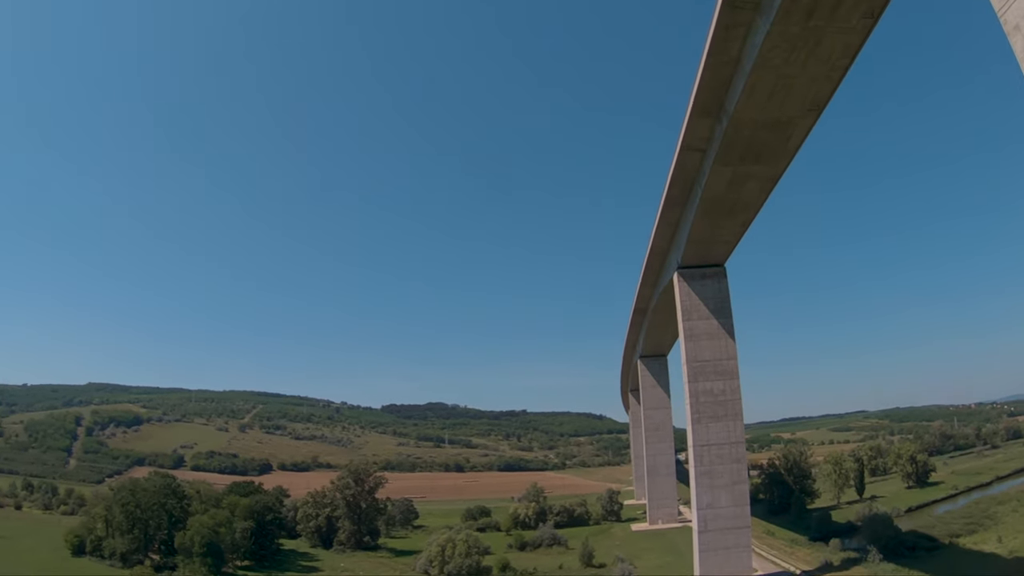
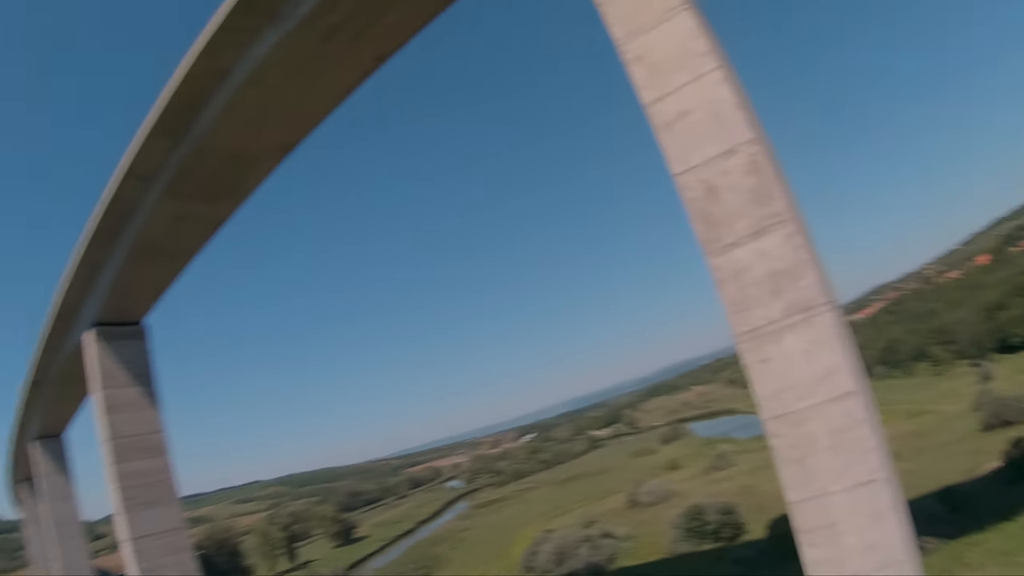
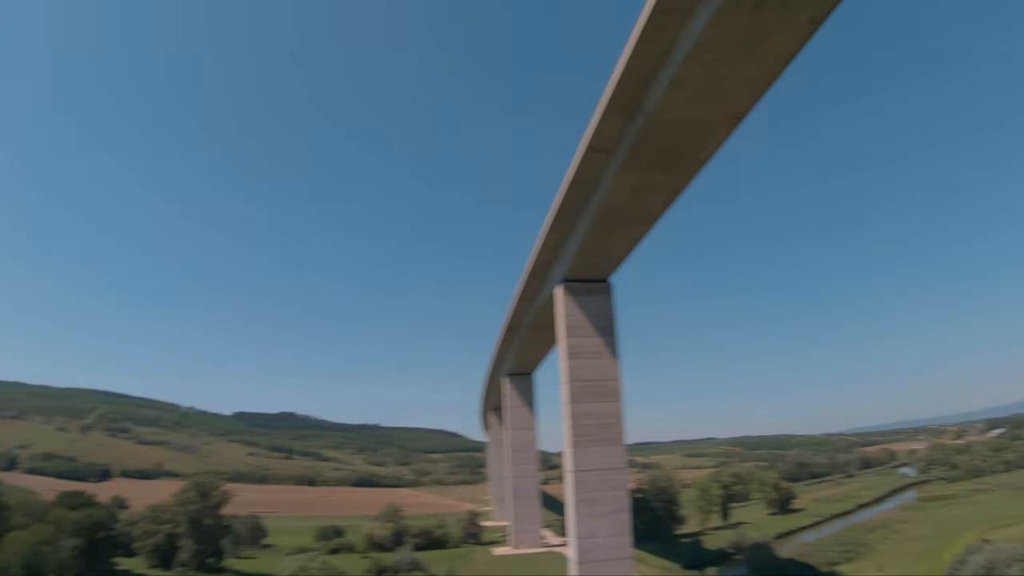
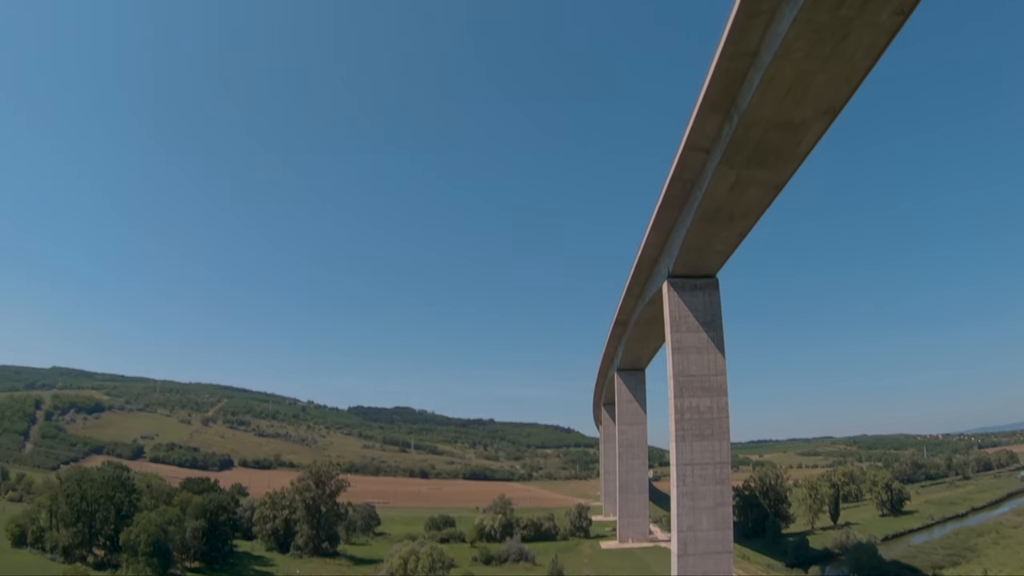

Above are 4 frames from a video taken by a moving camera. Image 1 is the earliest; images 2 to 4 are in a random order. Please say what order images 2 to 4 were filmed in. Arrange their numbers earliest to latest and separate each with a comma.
4, 3, 2
